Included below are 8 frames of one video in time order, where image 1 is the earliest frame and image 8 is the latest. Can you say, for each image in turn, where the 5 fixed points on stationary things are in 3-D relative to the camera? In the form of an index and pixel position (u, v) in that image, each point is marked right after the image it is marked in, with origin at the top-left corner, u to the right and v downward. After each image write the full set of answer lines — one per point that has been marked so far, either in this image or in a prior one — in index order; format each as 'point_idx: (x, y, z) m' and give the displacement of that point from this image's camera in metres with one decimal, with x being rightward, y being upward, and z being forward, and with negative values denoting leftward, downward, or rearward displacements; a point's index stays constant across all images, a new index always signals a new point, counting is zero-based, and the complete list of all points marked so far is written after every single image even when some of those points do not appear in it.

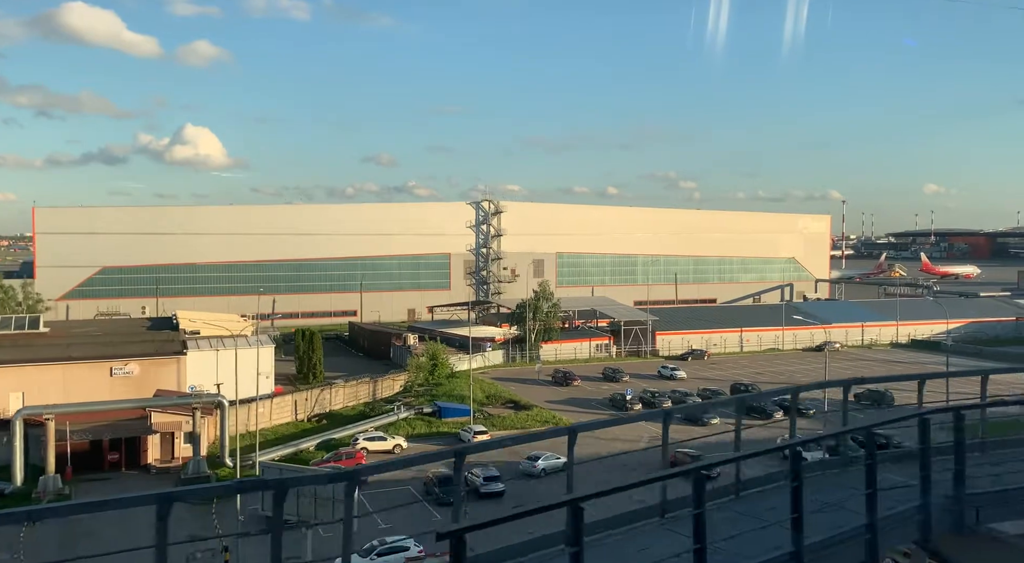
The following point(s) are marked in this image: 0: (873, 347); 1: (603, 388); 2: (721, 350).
0: (+7.8, -1.4, +19.0) m
1: (+1.4, -1.6, +13.1) m
2: (+4.3, -1.4, +18.1) m
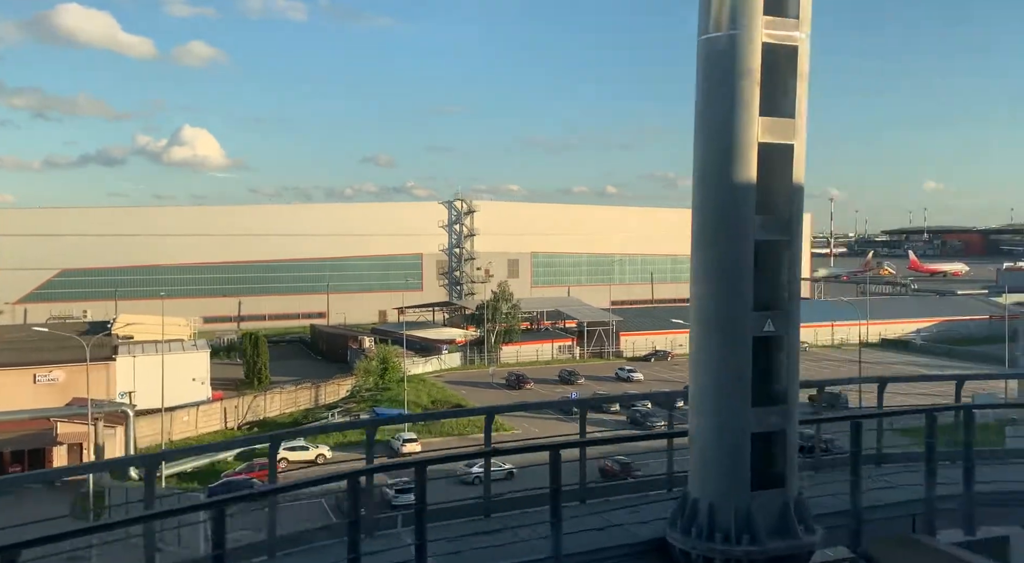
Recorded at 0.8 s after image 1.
0: (+7.0, -1.4, +18.8) m
1: (+0.7, -1.6, +12.8) m
2: (+3.5, -1.4, +17.9) m
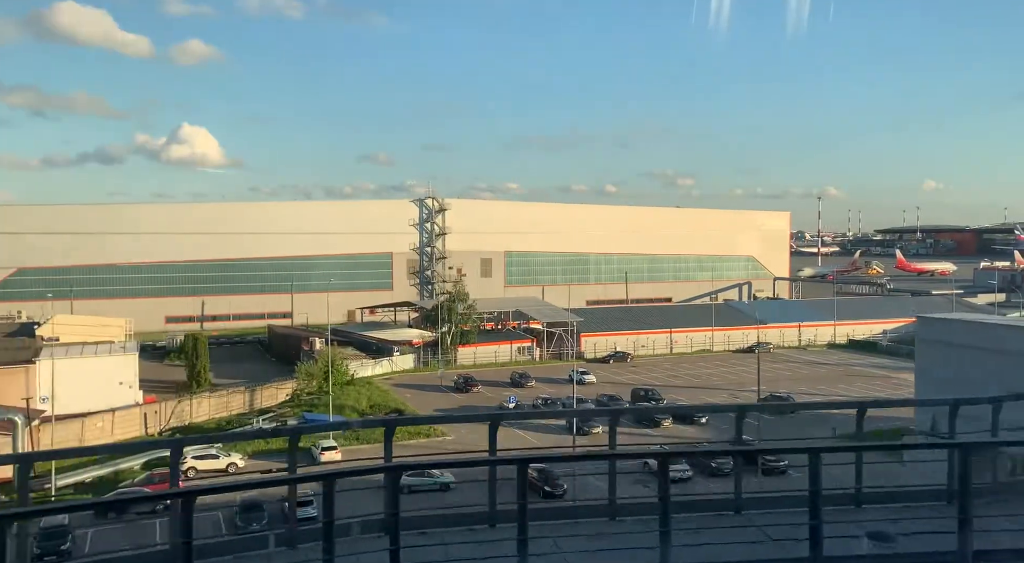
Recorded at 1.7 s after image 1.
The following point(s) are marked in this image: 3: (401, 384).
0: (+6.2, -1.4, +18.5) m
1: (-0.1, -1.6, +12.5) m
2: (+2.7, -1.4, +17.6) m
3: (-1.7, -1.6, +13.4) m
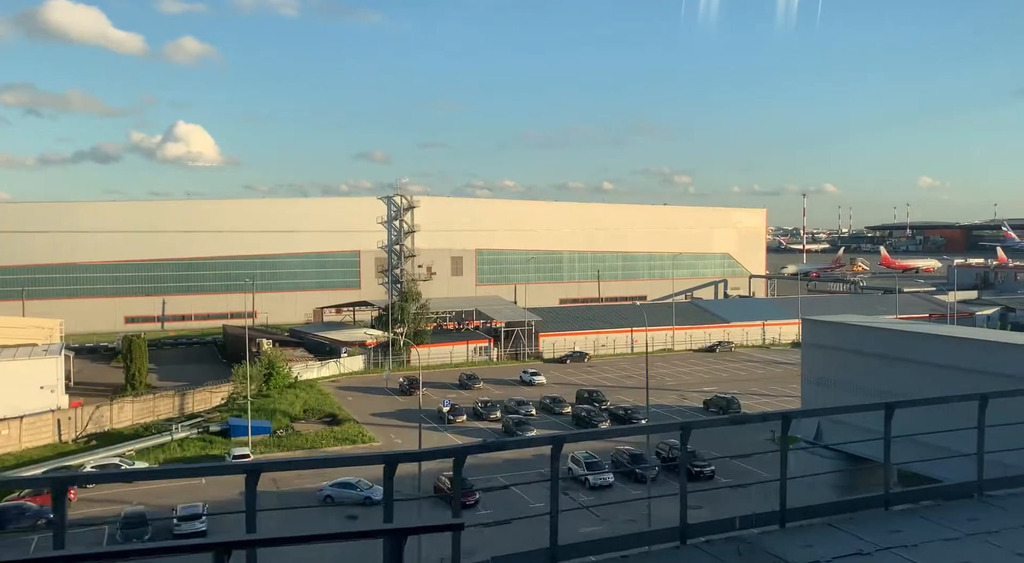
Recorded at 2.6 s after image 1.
0: (+5.4, -1.4, +18.2) m
1: (-0.8, -1.6, +12.2) m
2: (+1.9, -1.4, +17.3) m
3: (-2.5, -1.6, +13.0) m
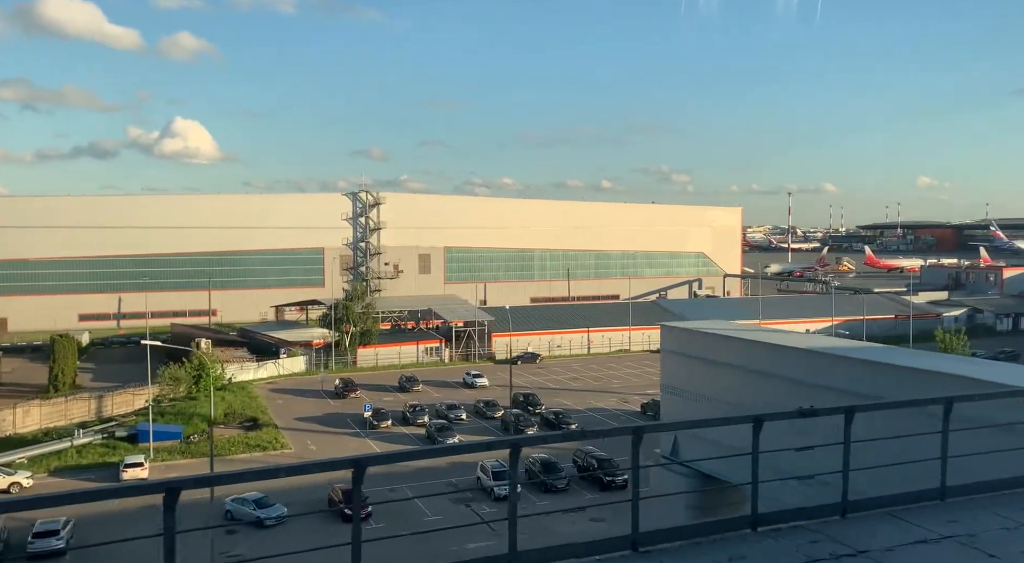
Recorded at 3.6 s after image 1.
0: (+4.5, -1.4, +17.9) m
1: (-1.7, -1.6, +11.8) m
2: (+1.0, -1.4, +16.9) m
3: (-3.3, -1.5, +12.7) m
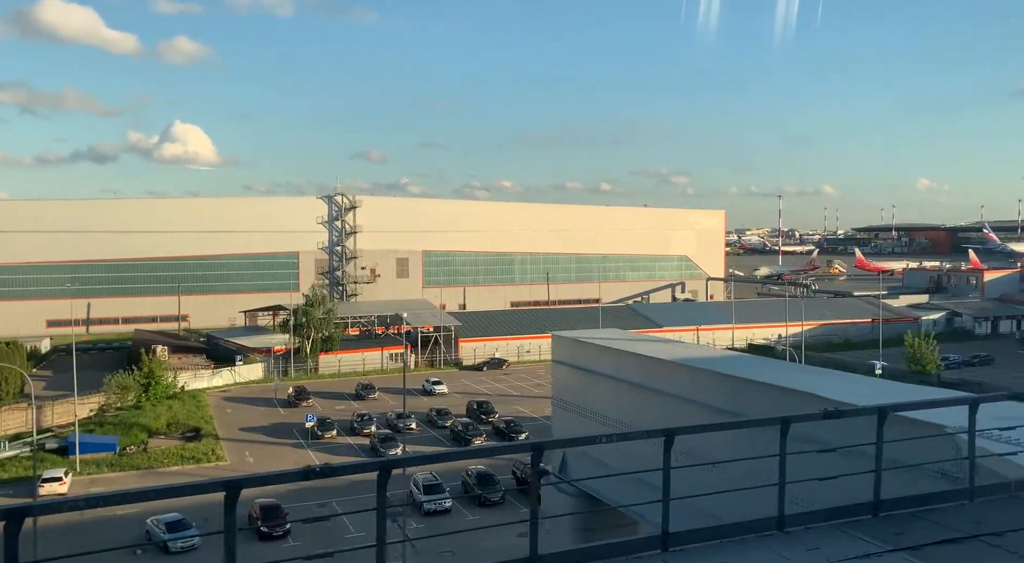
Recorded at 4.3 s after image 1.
0: (+3.9, -1.4, +17.7) m
1: (-2.3, -1.6, +11.5) m
2: (+0.4, -1.4, +16.7) m
3: (-3.9, -1.6, +12.4) m
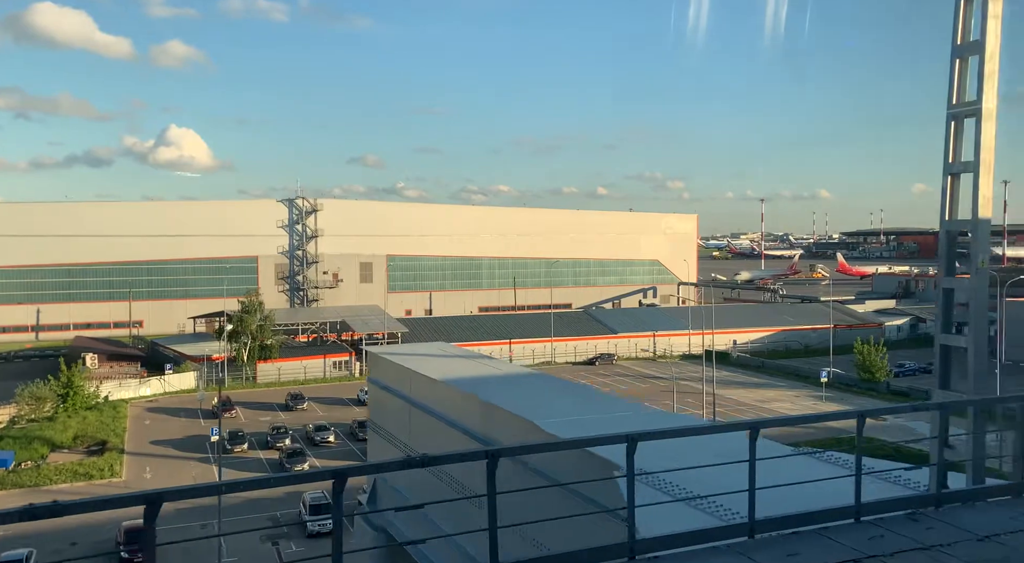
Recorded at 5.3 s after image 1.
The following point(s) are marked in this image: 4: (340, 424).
0: (+2.9, -1.5, +17.3) m
1: (-3.2, -1.7, +11.1) m
2: (-0.6, -1.6, +16.3) m
3: (-4.8, -1.7, +11.9) m
4: (-2.0, -1.7, +10.7) m
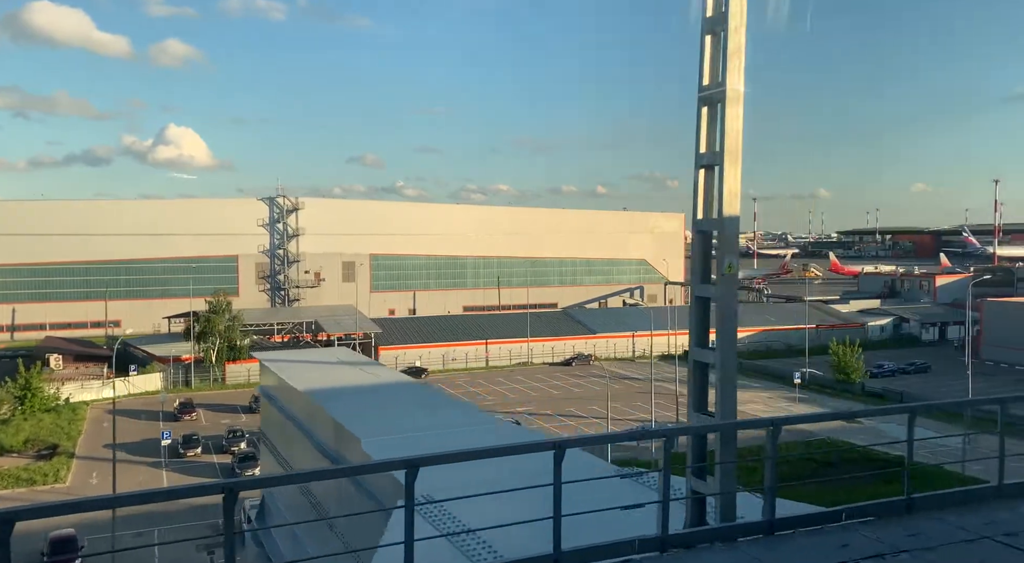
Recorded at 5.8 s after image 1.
0: (+2.4, -1.5, +17.1) m
1: (-3.6, -1.7, +10.9) m
2: (-1.0, -1.5, +16.1) m
3: (-5.2, -1.7, +11.7) m
4: (-2.5, -1.7, +10.5) m
